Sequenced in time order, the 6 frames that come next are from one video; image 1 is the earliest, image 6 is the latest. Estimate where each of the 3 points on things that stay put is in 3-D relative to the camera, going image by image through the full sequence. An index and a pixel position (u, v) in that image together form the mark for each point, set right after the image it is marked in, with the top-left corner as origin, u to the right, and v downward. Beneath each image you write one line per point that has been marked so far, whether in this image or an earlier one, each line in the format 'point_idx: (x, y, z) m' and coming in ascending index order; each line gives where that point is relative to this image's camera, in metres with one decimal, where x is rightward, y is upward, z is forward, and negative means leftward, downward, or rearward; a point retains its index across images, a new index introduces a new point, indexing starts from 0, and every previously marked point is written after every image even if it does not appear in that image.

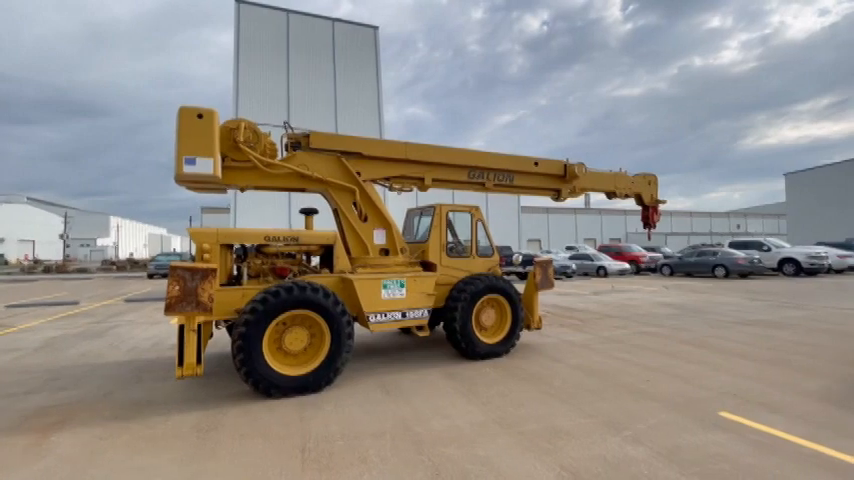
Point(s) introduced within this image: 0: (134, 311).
0: (-6.2, -1.5, +10.3) m
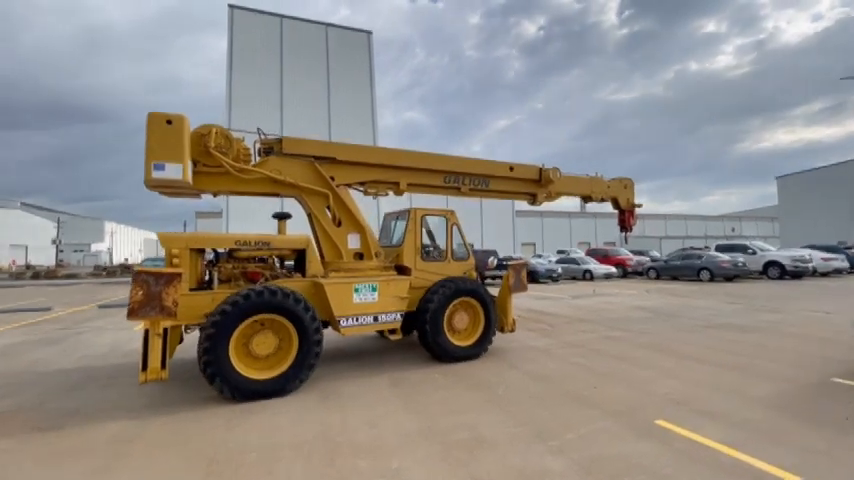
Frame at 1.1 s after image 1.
0: (-6.7, -1.6, +10.2) m
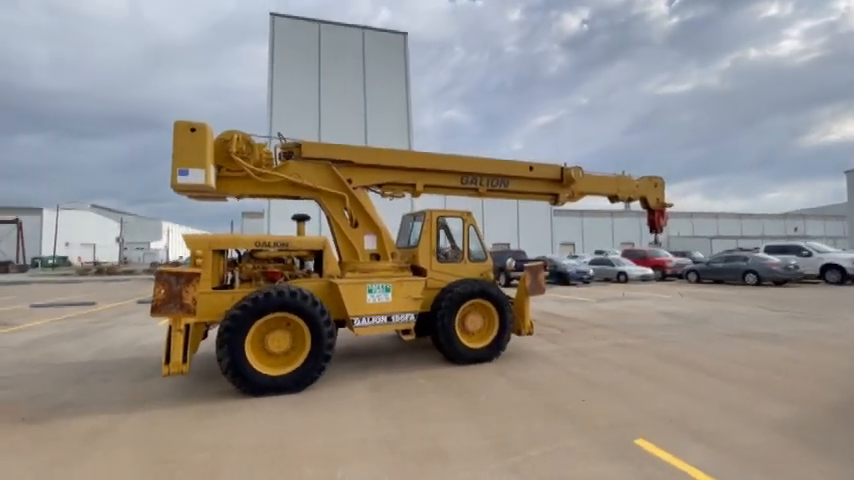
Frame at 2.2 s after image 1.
0: (-6.4, -1.6, +10.7) m
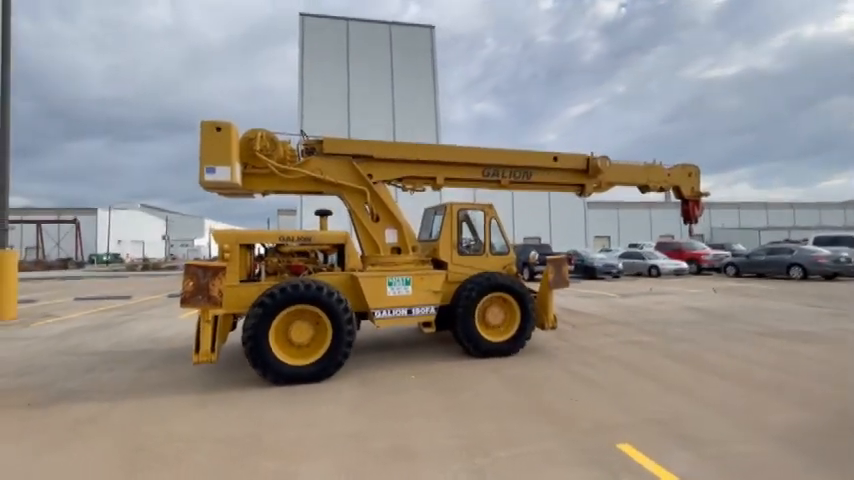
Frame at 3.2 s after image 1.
0: (-6.0, -1.5, +11.1) m
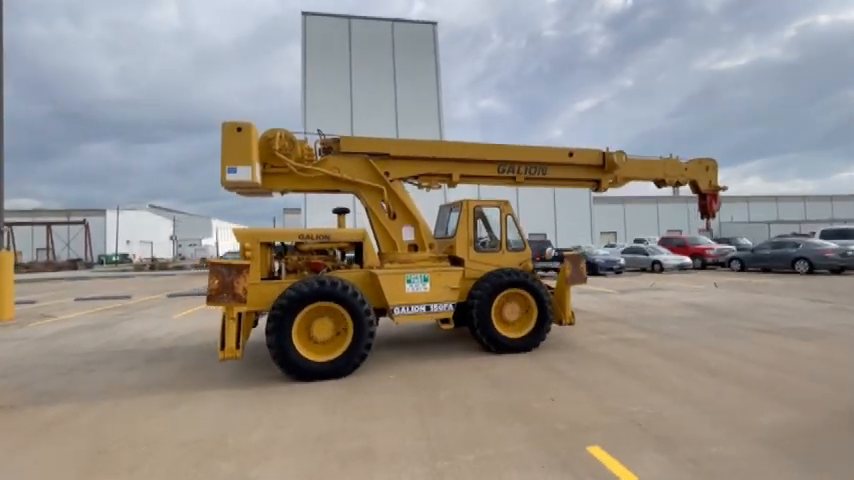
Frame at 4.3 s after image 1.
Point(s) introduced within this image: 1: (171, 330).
0: (-6.0, -1.5, +11.1) m
1: (-4.3, -1.5, +8.2) m
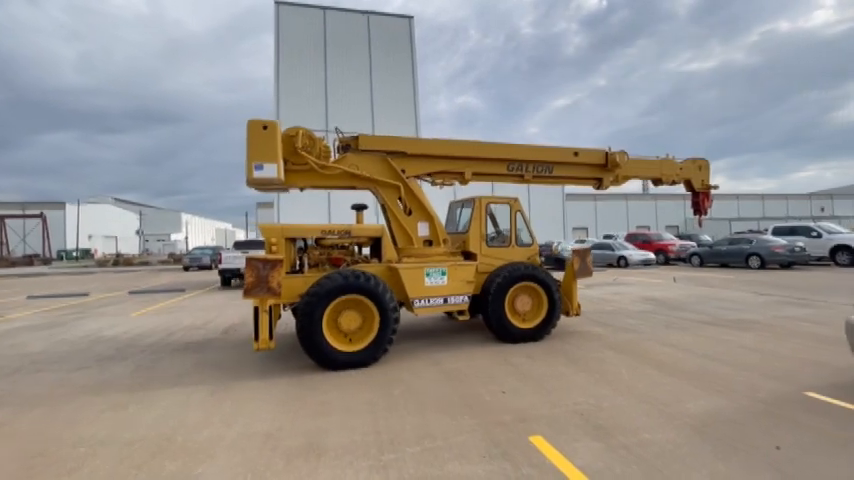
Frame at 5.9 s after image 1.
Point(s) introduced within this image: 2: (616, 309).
0: (-6.8, -1.4, +10.9) m
1: (-4.9, -1.4, +8.0) m
2: (+3.1, -1.1, +7.9) m
